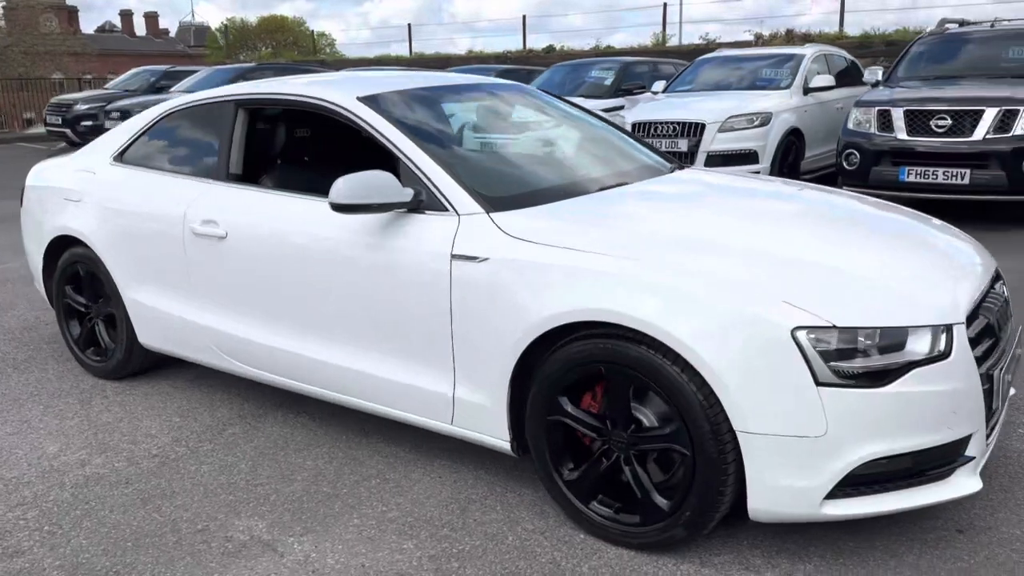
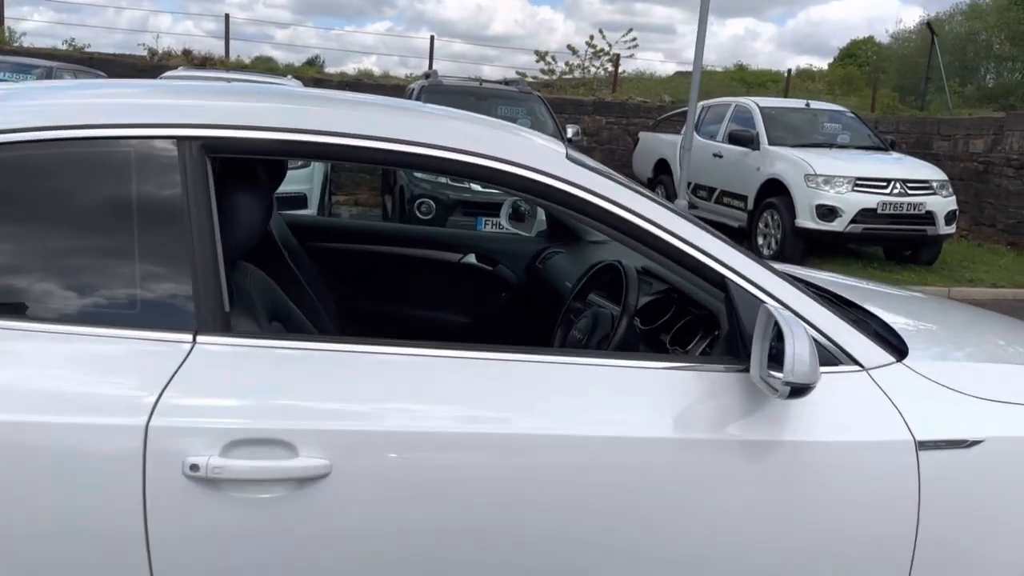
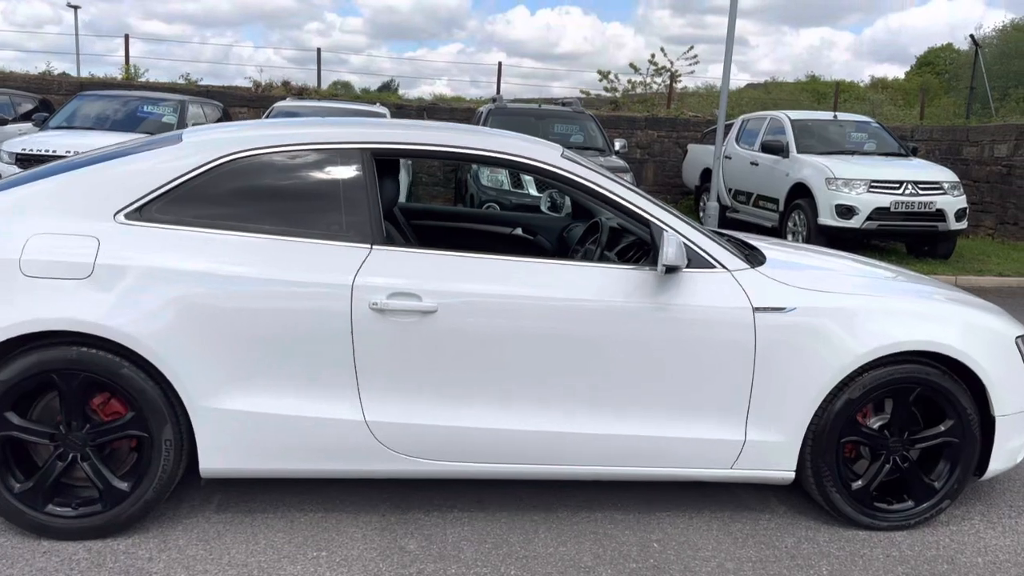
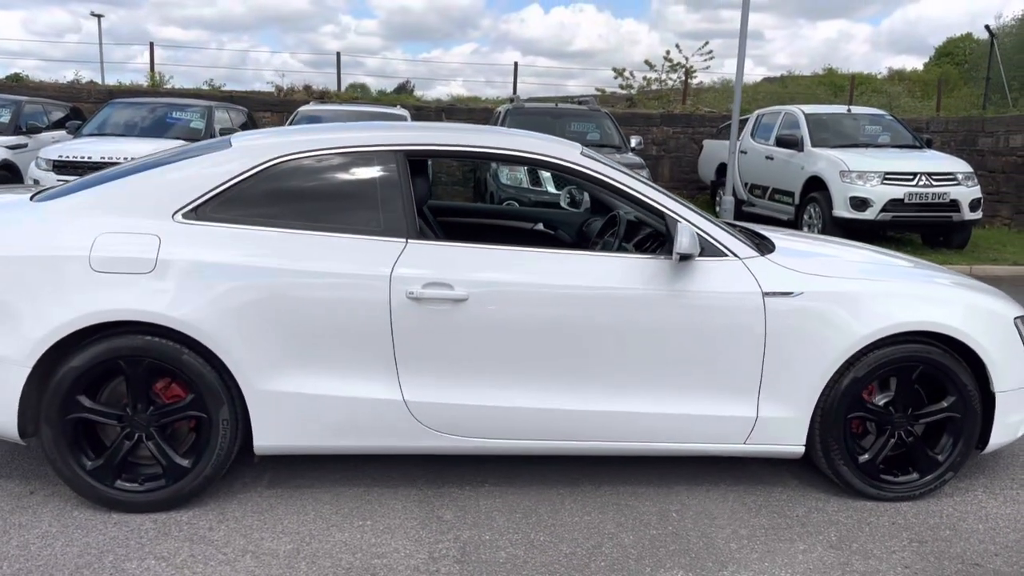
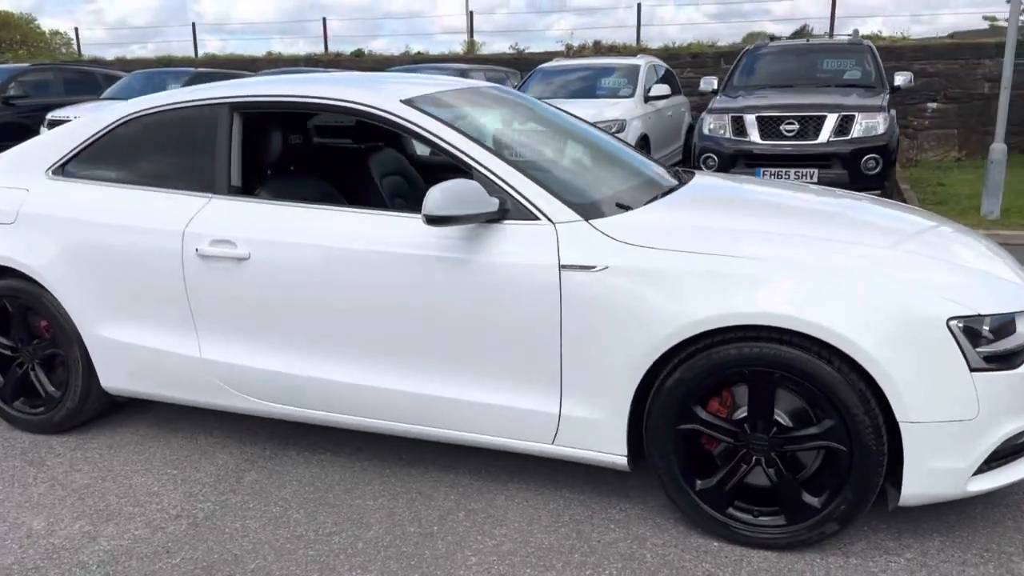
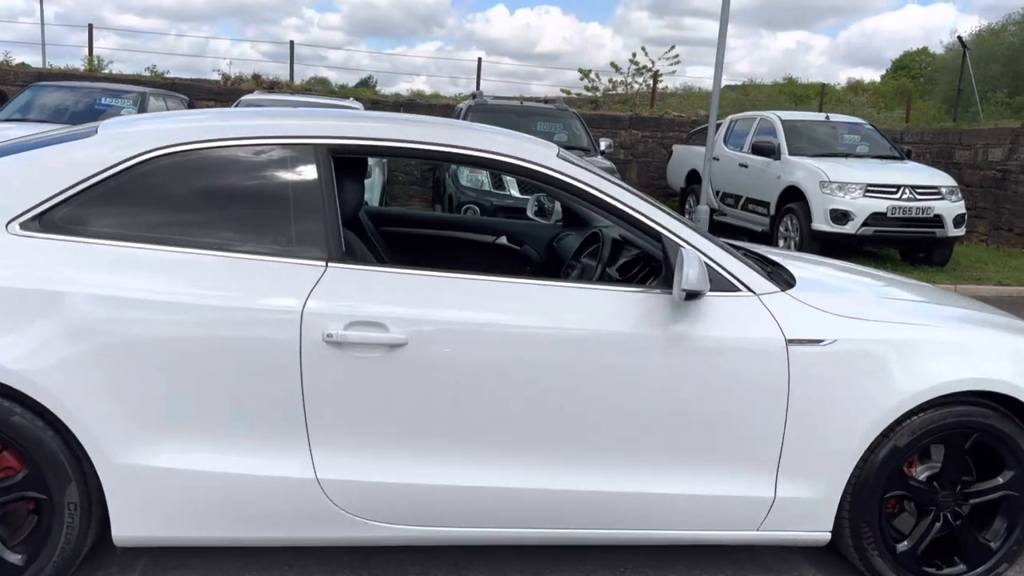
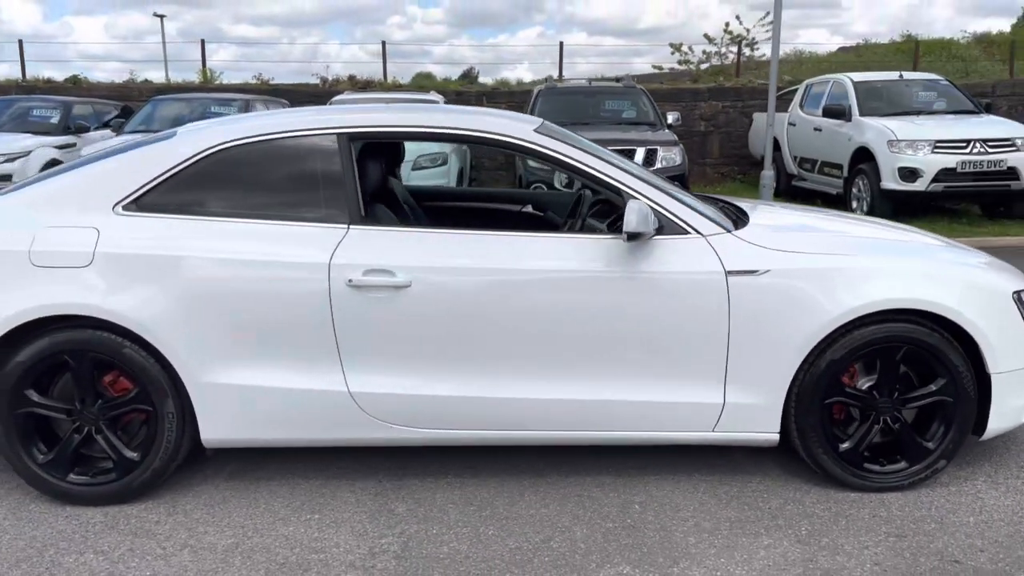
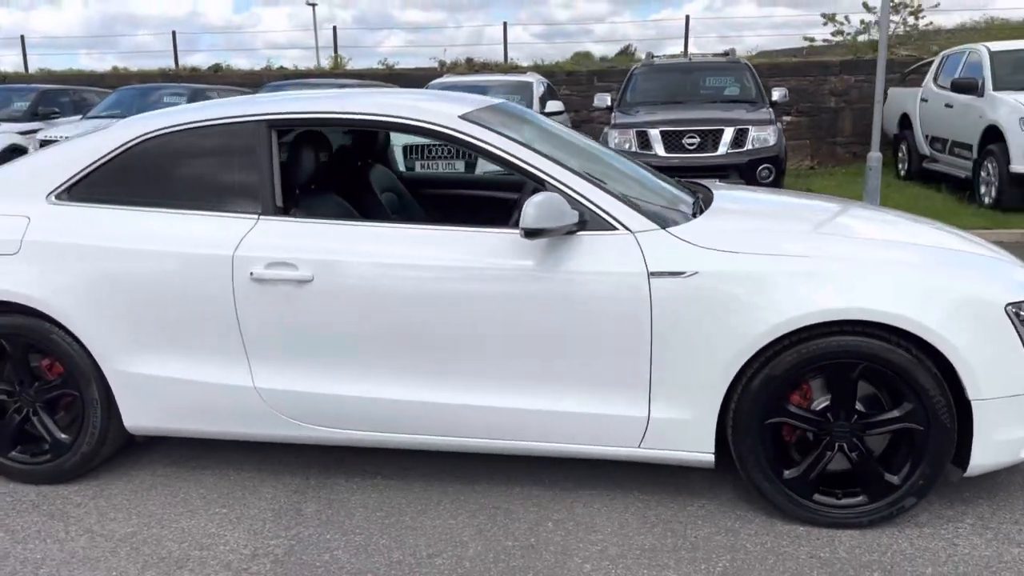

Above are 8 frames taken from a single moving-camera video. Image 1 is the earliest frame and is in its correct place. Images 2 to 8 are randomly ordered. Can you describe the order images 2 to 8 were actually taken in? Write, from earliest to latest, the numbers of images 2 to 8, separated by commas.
5, 8, 7, 4, 3, 6, 2
